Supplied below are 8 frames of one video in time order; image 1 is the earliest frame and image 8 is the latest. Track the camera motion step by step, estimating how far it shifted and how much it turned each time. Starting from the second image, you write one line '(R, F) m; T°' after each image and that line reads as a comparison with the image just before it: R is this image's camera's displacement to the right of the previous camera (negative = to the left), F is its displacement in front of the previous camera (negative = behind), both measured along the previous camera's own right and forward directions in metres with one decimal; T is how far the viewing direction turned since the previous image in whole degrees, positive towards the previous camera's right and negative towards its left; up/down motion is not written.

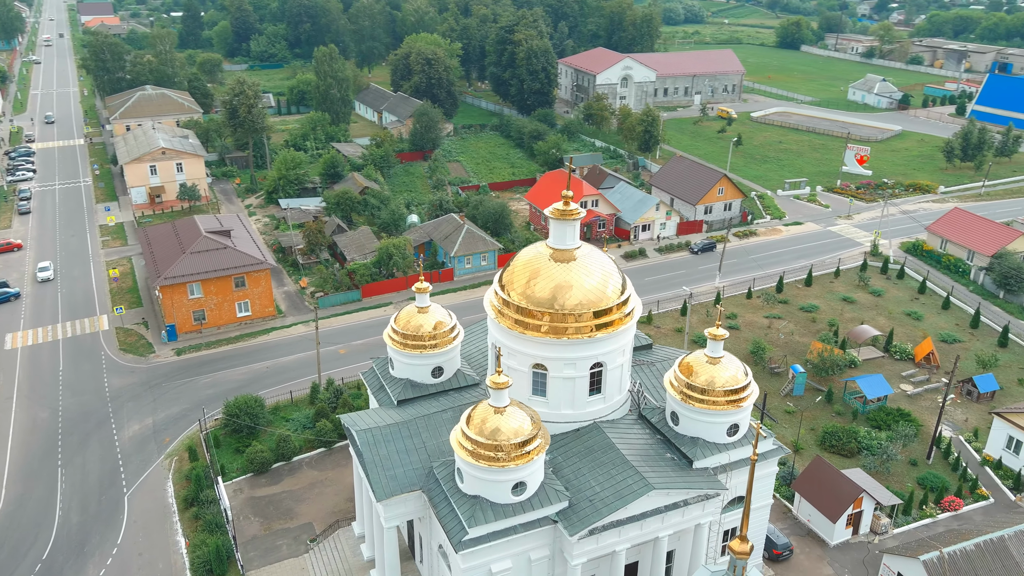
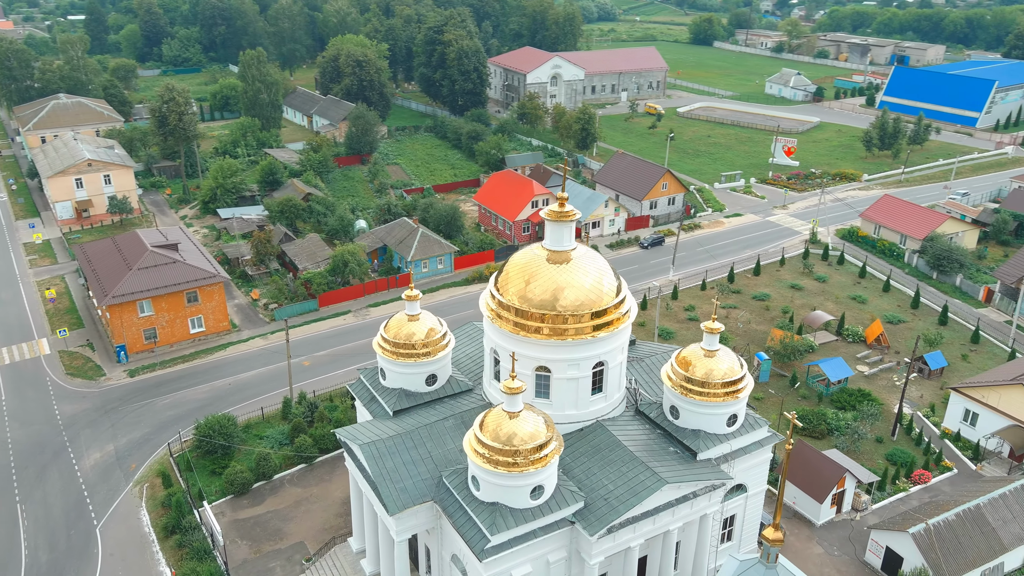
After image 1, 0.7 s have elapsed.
(-2.3, +0.2) m; +6°
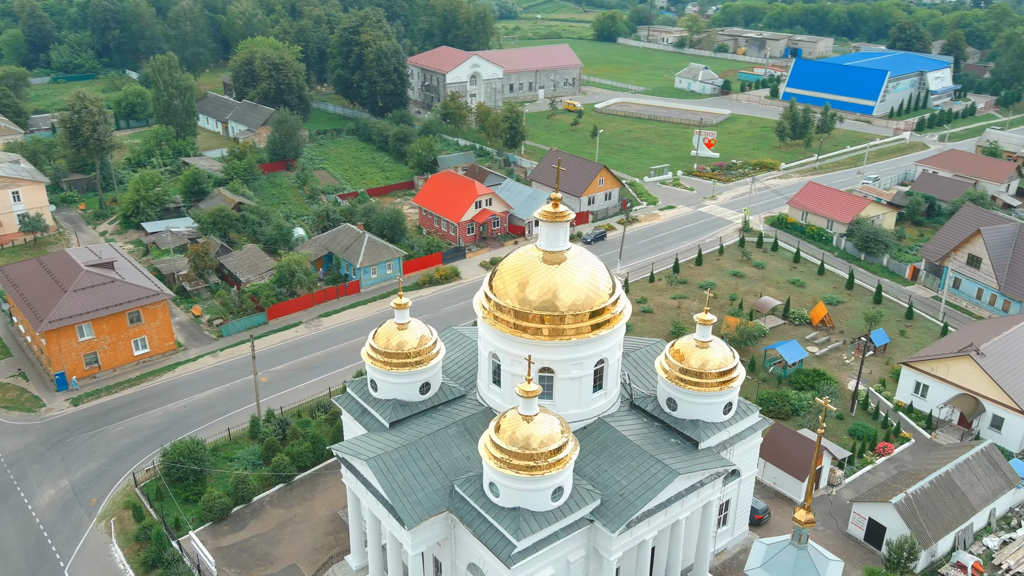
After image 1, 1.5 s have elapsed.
(-2.6, +0.3) m; +7°
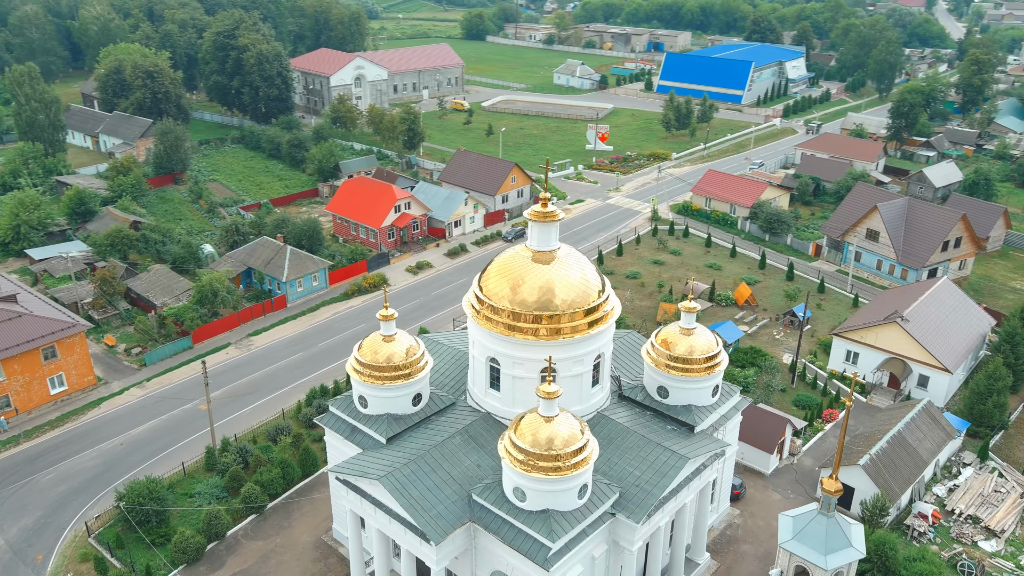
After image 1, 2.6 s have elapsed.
(-3.6, +0.4) m; +9°
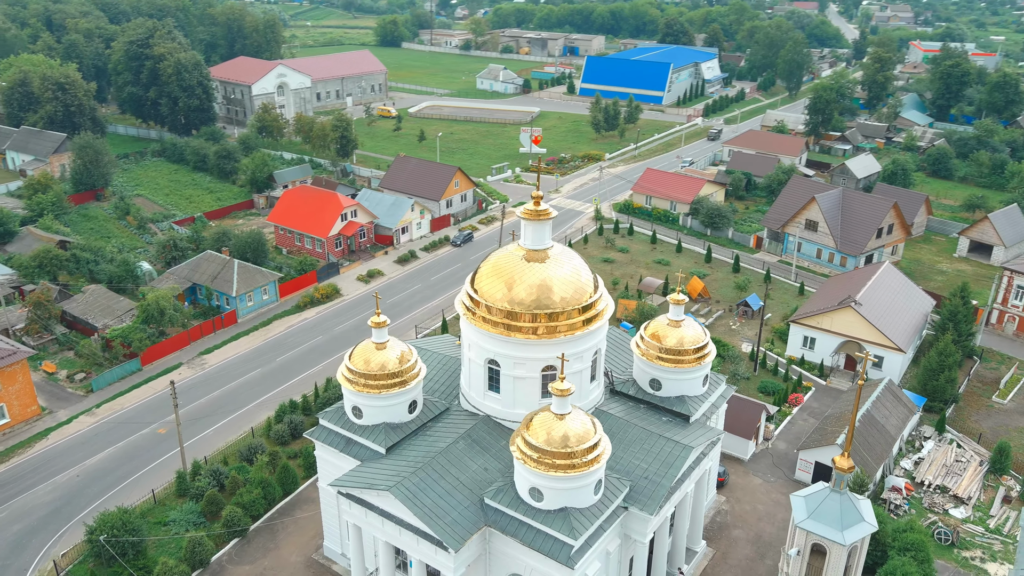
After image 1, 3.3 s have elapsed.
(-2.3, +0.3) m; +6°
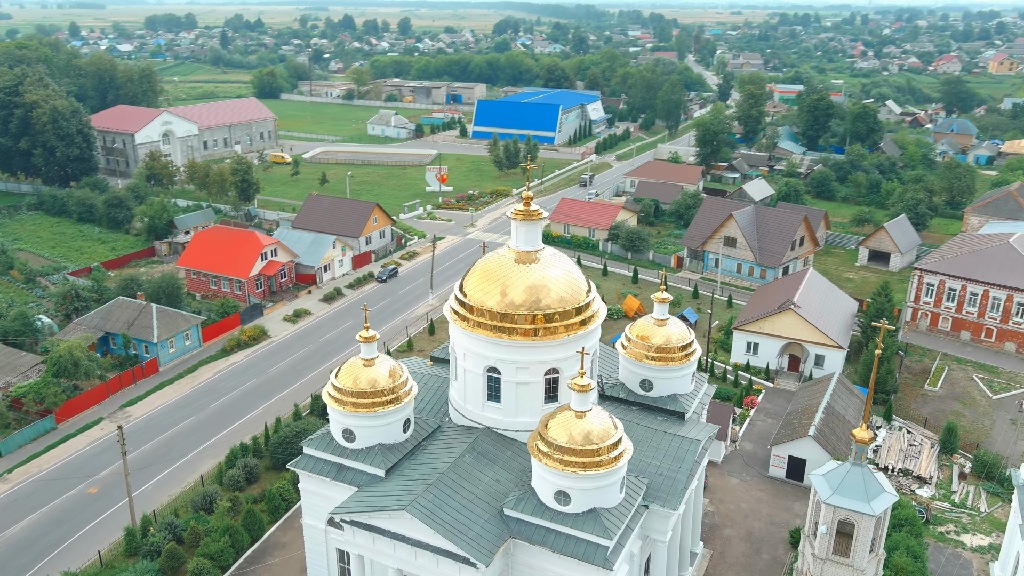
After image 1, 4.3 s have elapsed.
(-3.3, +1.0) m; +9°
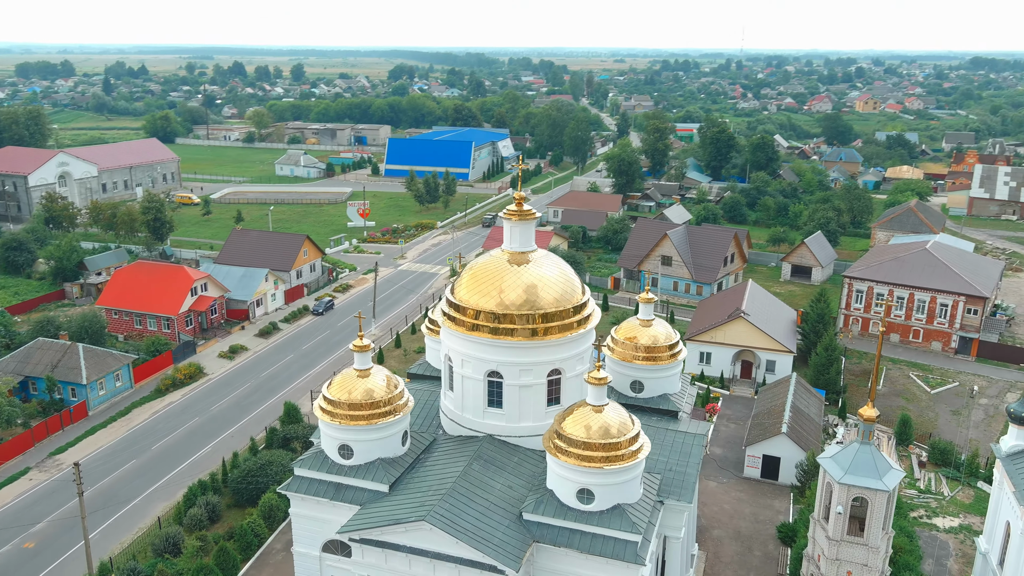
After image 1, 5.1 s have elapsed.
(-2.7, +0.7) m; +7°
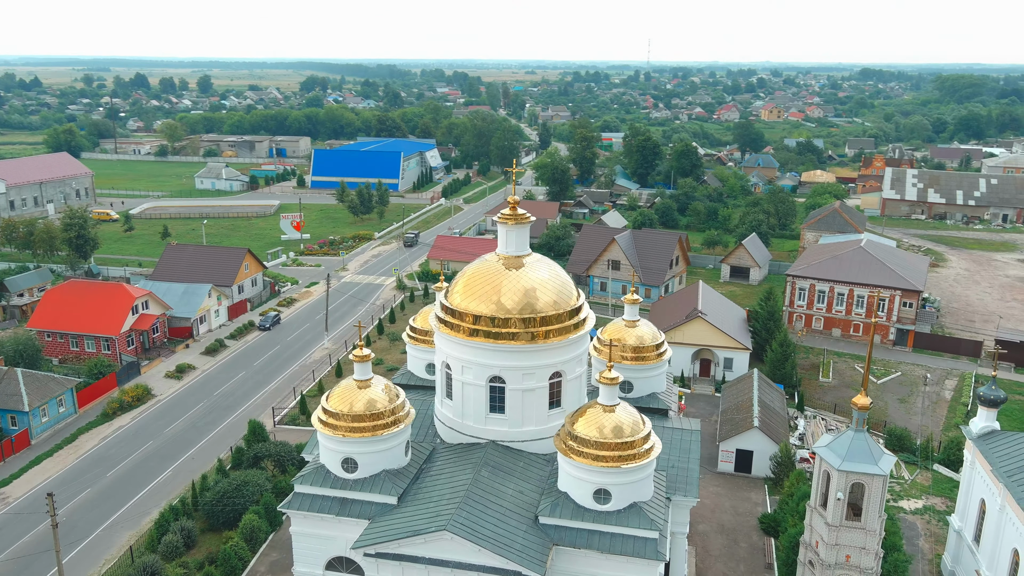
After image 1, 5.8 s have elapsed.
(-2.2, +0.2) m; +6°
